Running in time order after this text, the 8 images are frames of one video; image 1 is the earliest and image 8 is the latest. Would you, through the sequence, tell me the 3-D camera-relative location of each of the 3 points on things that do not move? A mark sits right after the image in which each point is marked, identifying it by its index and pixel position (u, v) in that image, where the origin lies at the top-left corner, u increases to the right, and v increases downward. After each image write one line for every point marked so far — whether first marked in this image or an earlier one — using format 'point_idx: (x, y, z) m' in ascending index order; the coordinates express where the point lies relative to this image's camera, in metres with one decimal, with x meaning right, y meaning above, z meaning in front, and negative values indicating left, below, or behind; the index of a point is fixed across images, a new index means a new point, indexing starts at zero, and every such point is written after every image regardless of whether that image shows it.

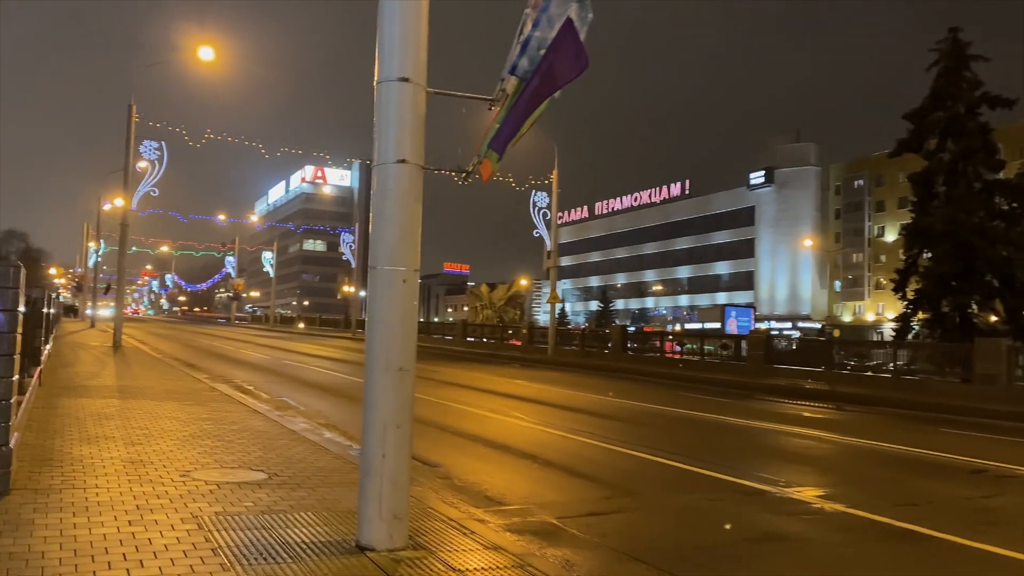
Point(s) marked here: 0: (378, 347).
0: (-0.9, -0.4, +4.8) m
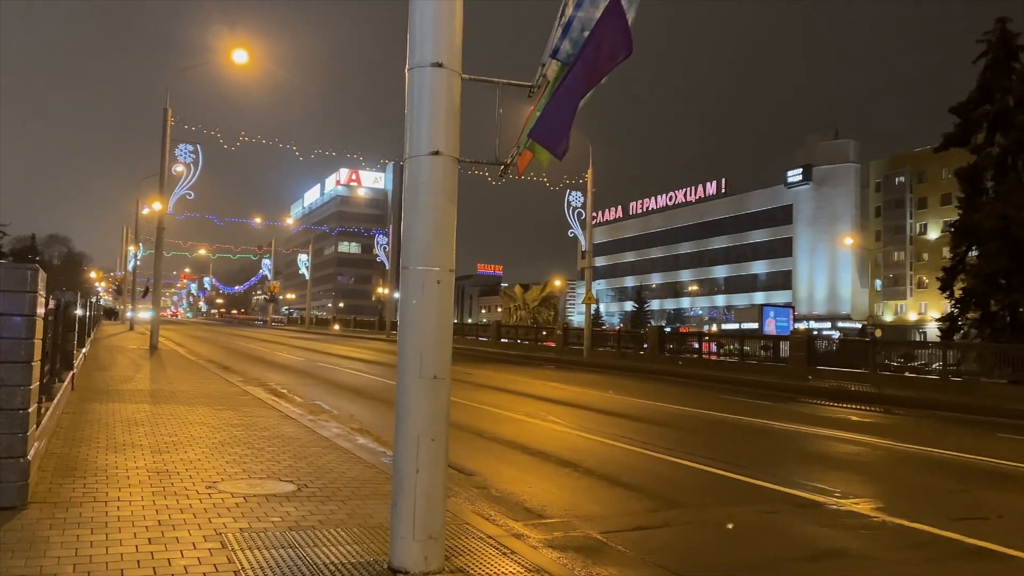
0: (-0.6, -0.4, +4.5) m
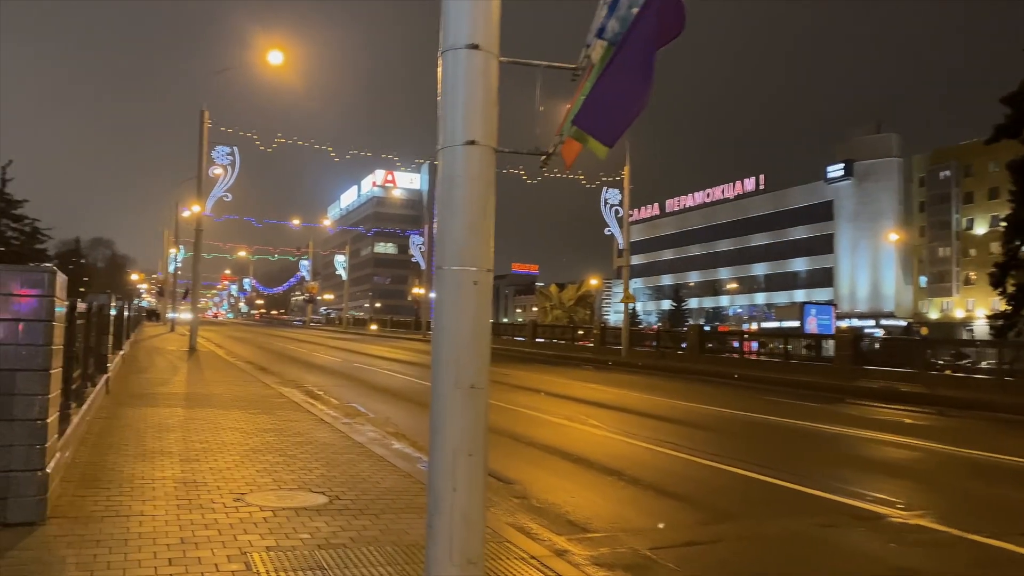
0: (-0.4, -0.4, +4.1) m
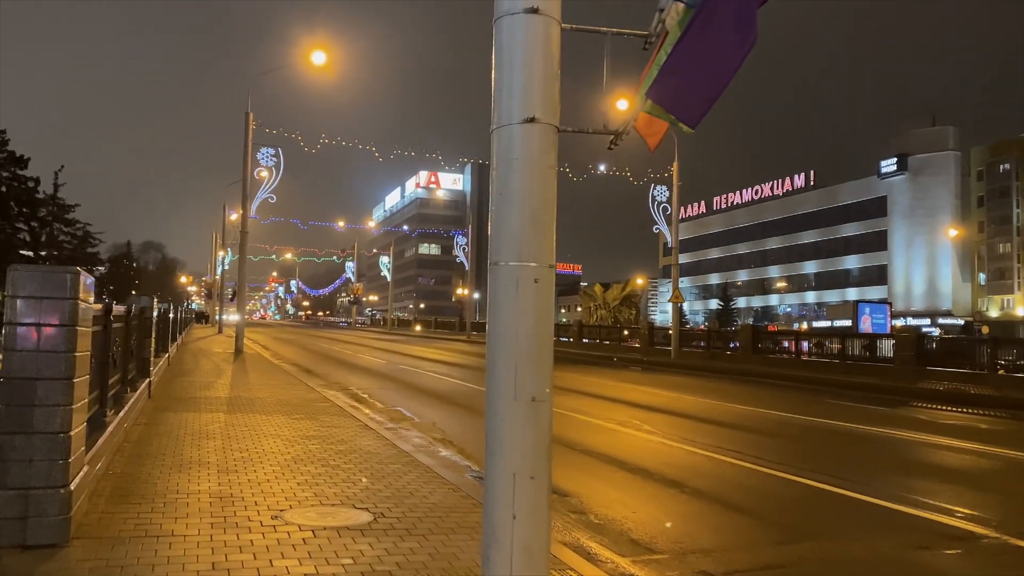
0: (0.0, -0.4, +3.5) m
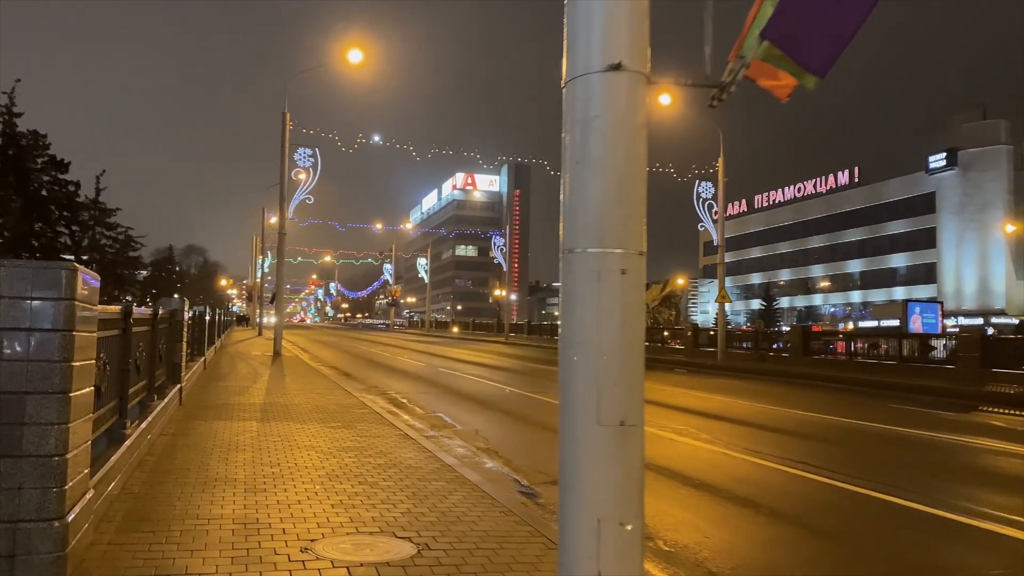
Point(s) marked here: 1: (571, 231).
0: (+0.3, -0.4, +2.8) m
1: (+0.2, +0.2, +2.9) m
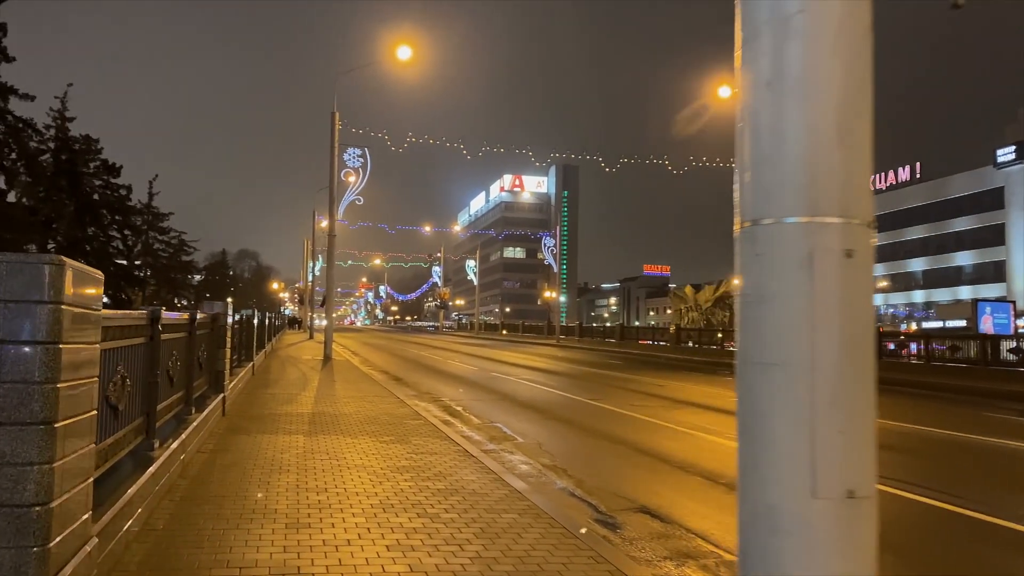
0: (+0.7, -0.4, +1.8) m
1: (+0.6, +0.3, +1.9) m
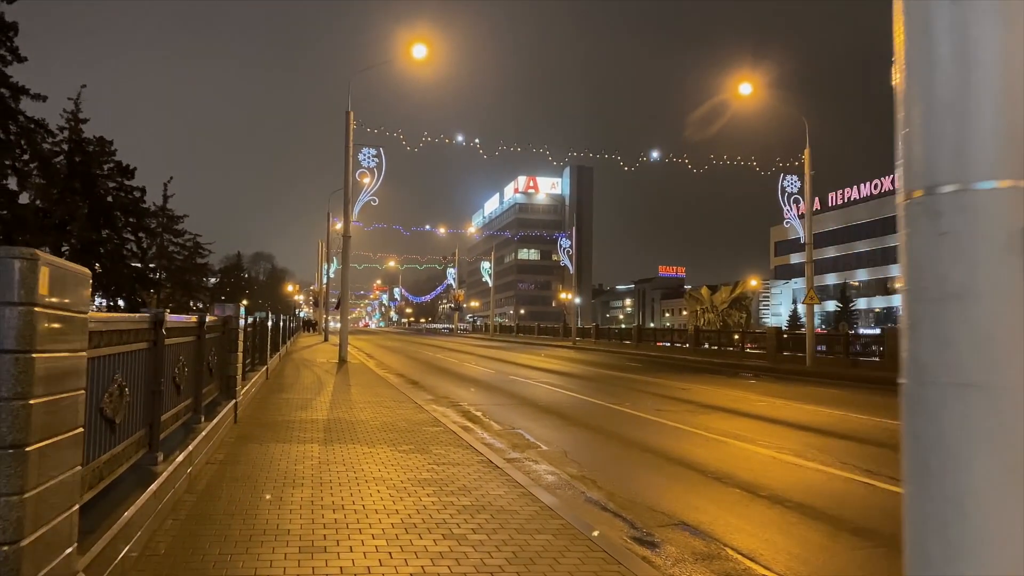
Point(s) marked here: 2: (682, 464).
0: (+0.8, -0.3, +1.3) m
1: (+0.8, +0.3, +1.4) m
2: (+2.2, -2.3, +9.3) m
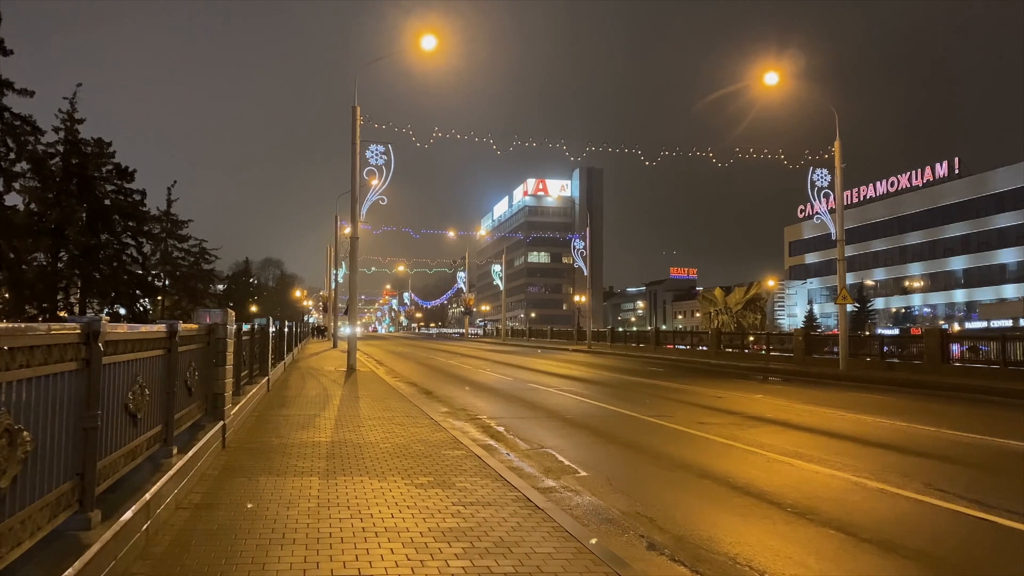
0: (+1.1, -0.3, -0.1) m
1: (+1.1, +0.3, 0.0) m
2: (+2.6, -2.3, +7.9) m
